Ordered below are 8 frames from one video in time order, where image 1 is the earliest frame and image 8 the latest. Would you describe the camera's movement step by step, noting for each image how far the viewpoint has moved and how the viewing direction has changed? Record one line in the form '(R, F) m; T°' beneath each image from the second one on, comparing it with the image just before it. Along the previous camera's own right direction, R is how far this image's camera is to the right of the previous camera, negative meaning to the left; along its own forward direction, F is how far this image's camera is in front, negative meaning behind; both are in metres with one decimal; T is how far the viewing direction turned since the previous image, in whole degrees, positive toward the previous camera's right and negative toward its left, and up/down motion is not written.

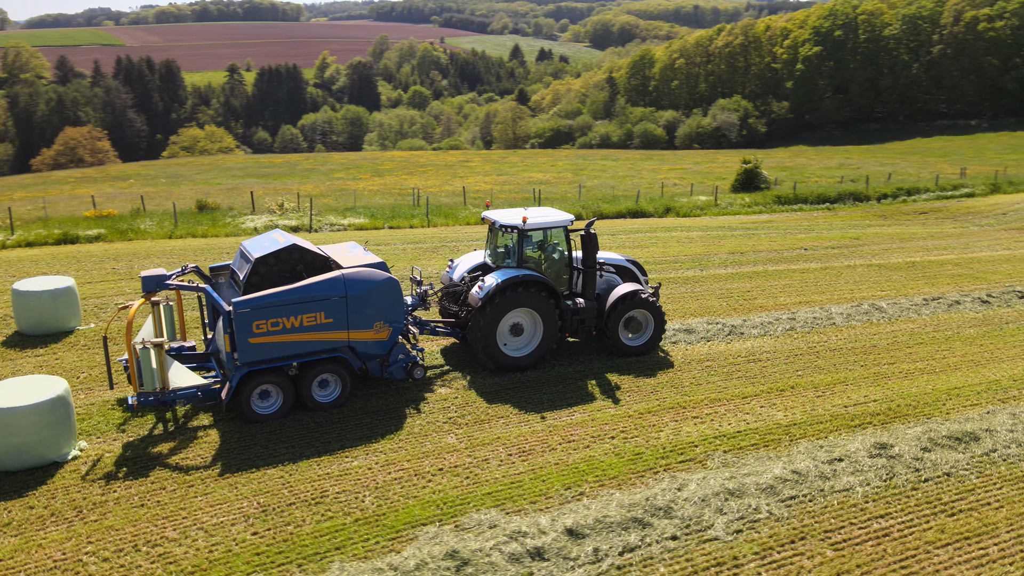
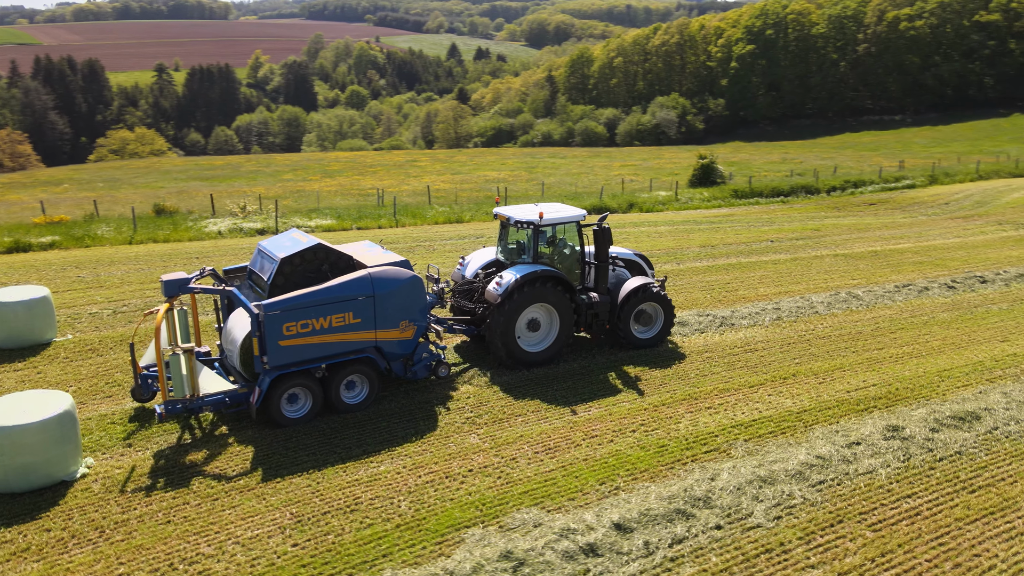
(-0.8, +0.1) m; +4°
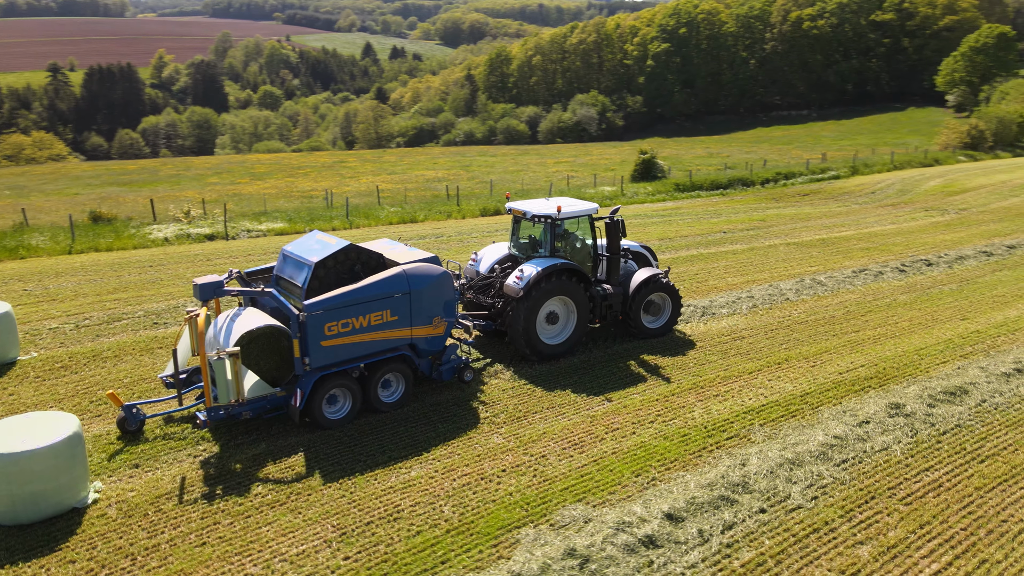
(-0.9, +0.1) m; +6°
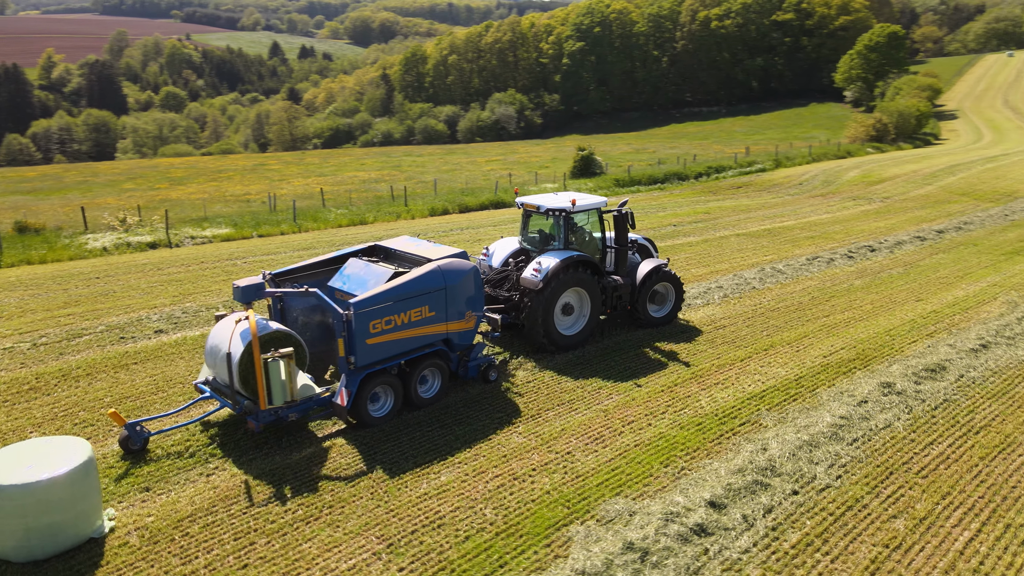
(-0.9, +0.1) m; +6°
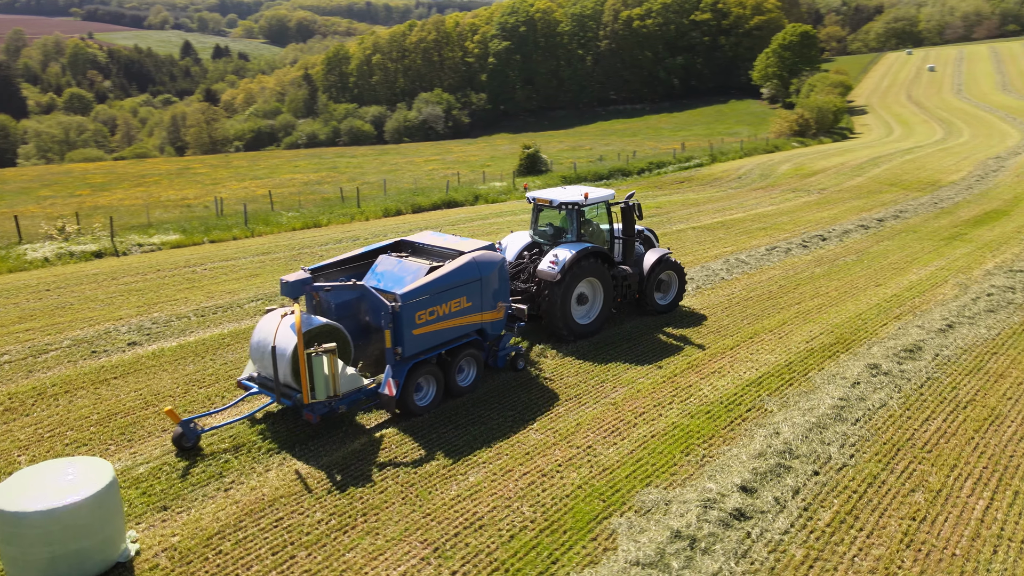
(-0.8, +0.1) m; +5°
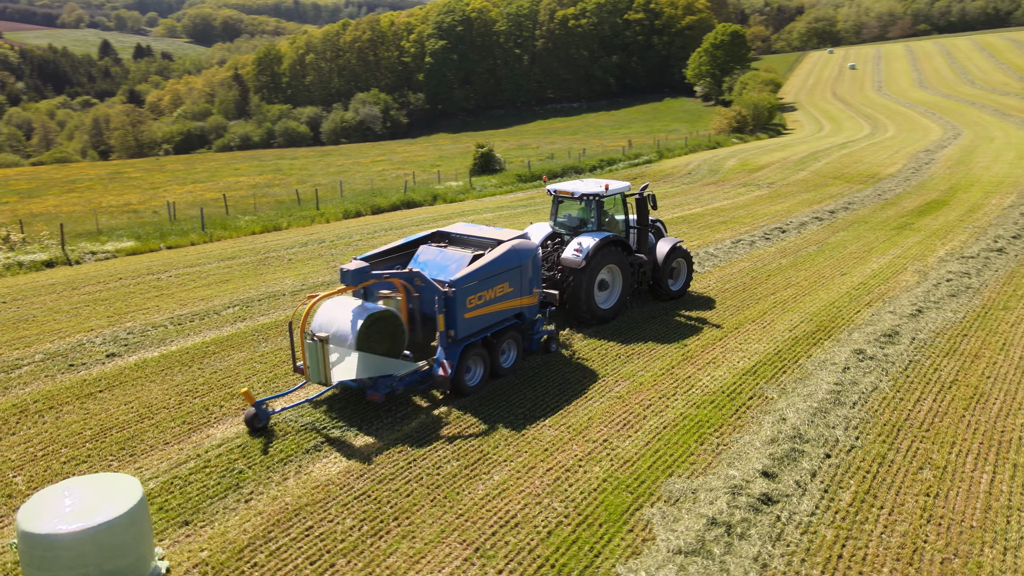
(-0.7, 0.0) m; +5°
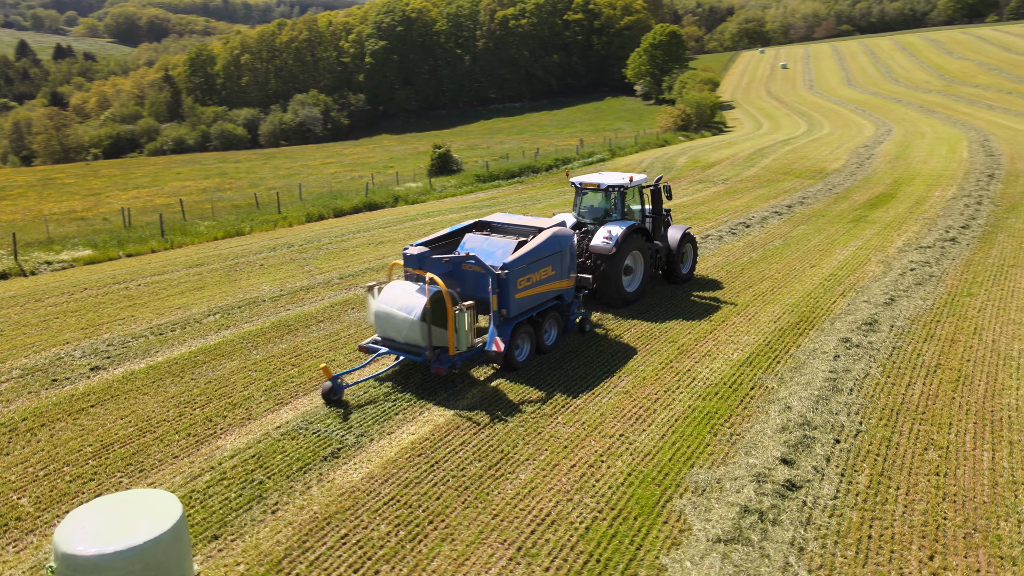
(-0.7, 0.0) m; +4°
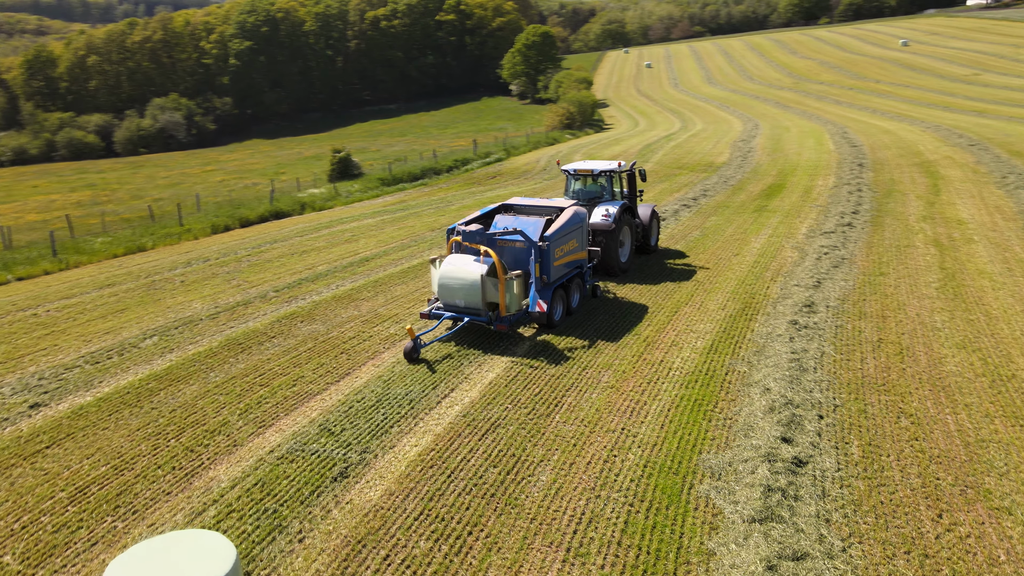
(-1.1, +0.1) m; +9°
